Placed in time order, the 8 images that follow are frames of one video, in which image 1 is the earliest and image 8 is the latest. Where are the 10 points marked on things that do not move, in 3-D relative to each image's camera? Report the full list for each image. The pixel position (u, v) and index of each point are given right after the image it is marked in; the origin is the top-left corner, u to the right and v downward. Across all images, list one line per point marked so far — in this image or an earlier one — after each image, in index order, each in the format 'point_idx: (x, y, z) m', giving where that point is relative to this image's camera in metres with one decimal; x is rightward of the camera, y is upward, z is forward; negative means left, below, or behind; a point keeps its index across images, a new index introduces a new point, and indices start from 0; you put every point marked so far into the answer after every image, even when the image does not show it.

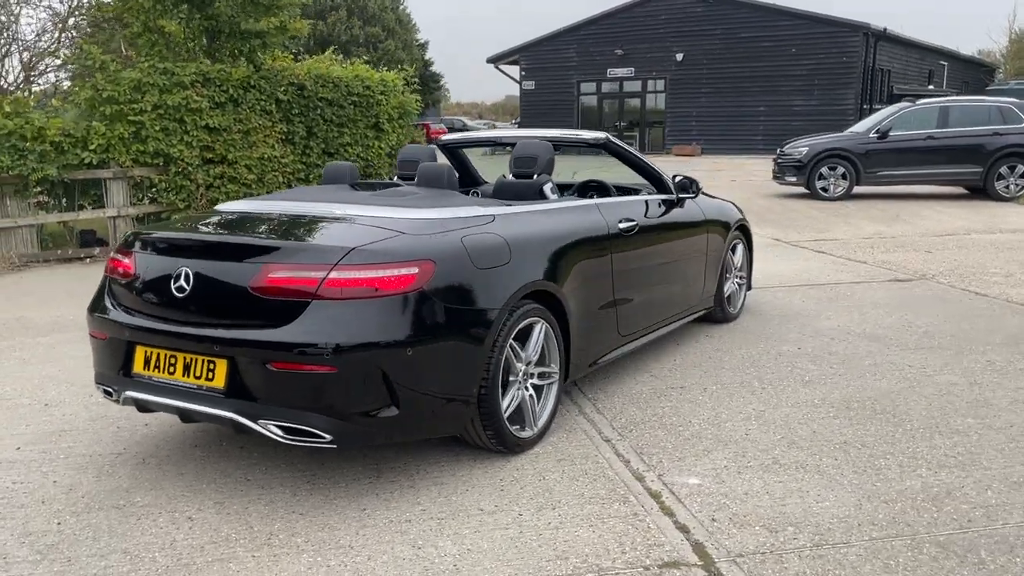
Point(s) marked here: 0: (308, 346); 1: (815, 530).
0: (-0.6, -0.2, +3.2) m
1: (+1.1, -0.9, +3.3) m
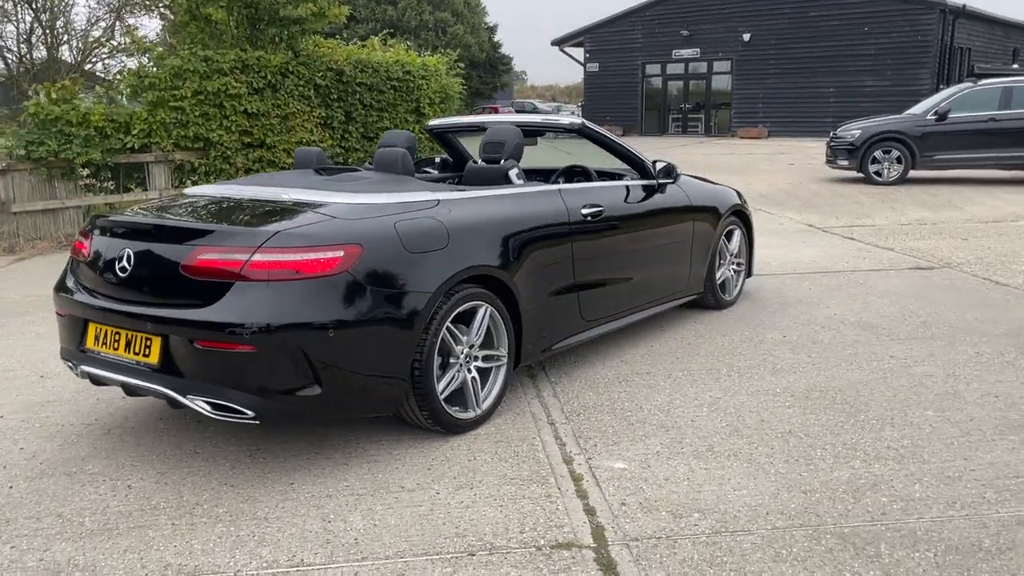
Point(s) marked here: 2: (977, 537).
0: (-1.0, -0.1, +3.4) m
1: (+0.7, -0.8, +3.3) m
2: (+1.6, -0.8, +3.1) m
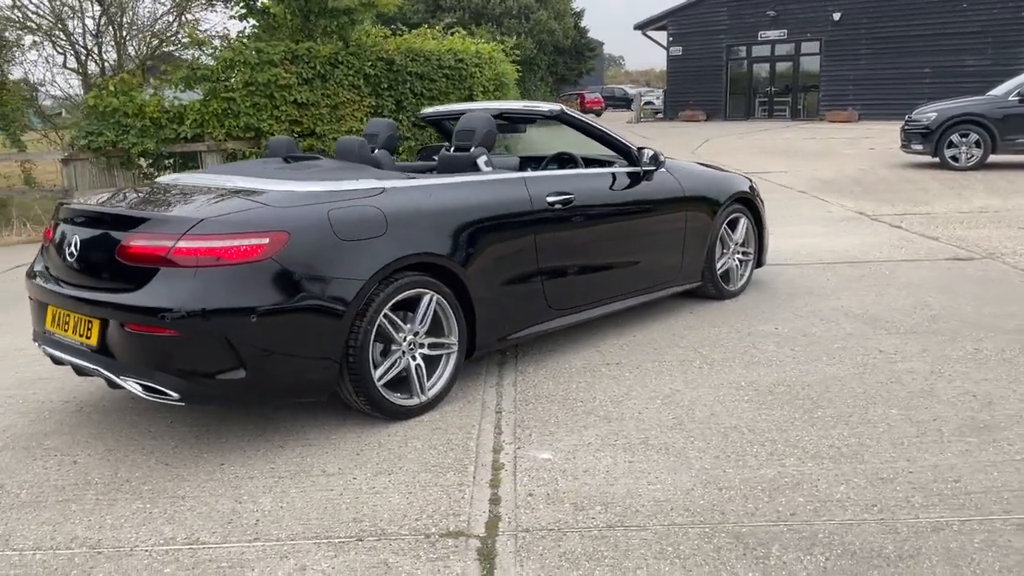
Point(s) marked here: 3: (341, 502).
0: (-1.3, -0.1, +3.5) m
1: (+0.4, -0.8, +3.2) m
2: (+1.2, -0.8, +3.0) m
3: (-0.6, -0.8, +3.4) m
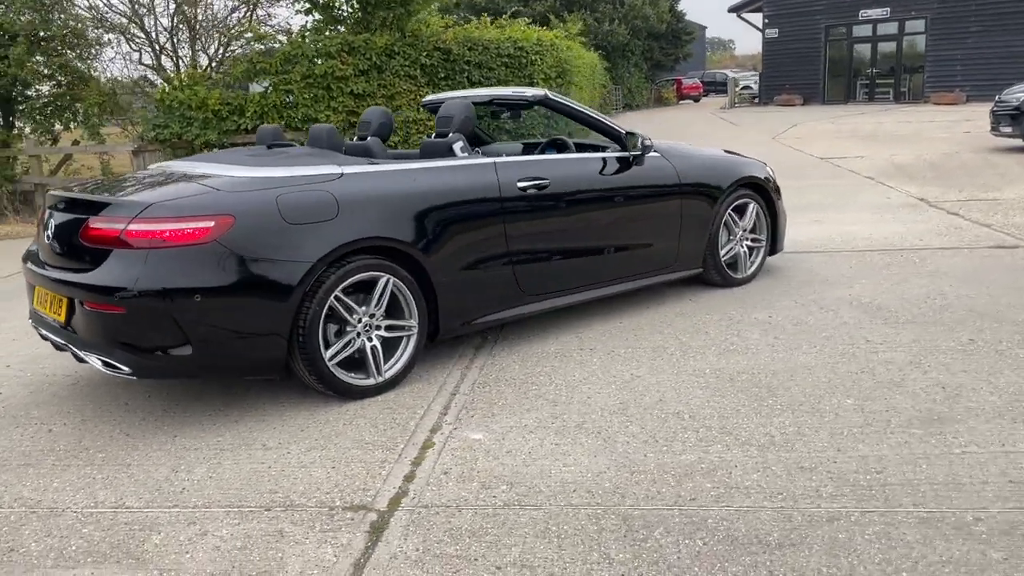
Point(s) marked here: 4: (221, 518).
0: (-1.6, 0.0, +3.7) m
1: (0.0, -0.7, +3.3) m
2: (+0.8, -0.8, +2.9) m
3: (-0.9, -0.7, +3.5) m
4: (-1.0, -0.8, +3.2) m
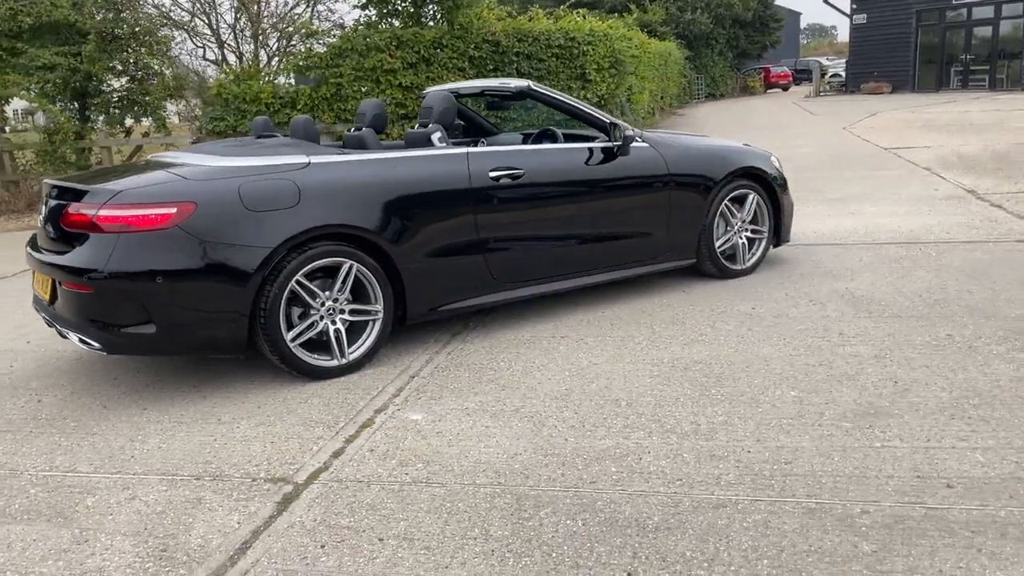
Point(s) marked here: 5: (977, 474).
0: (-1.8, +0.1, +4.0) m
1: (-0.3, -0.7, +3.4) m
2: (+0.4, -0.7, +3.0) m
3: (-1.2, -0.6, +3.7) m
4: (-1.3, -0.7, +3.4) m
5: (+1.6, -0.6, +3.1) m
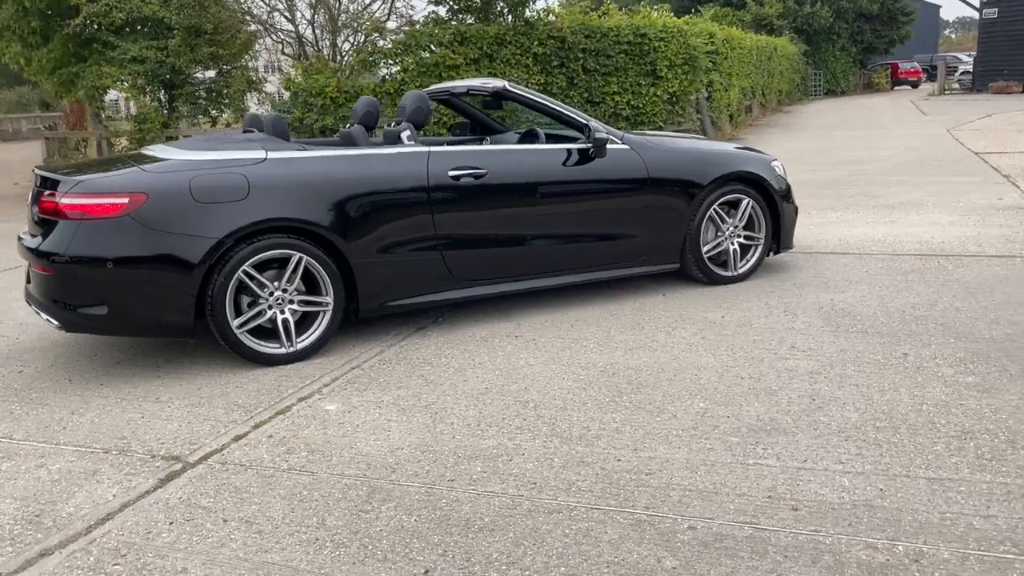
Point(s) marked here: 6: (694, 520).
0: (-2.2, +0.1, +4.3) m
1: (-0.8, -0.7, +3.5) m
2: (-0.1, -0.7, +3.0) m
3: (-1.6, -0.6, +4.0) m
4: (-1.8, -0.7, +3.7) m
5: (+1.0, -0.7, +3.0) m
6: (+0.6, -0.7, +2.9) m
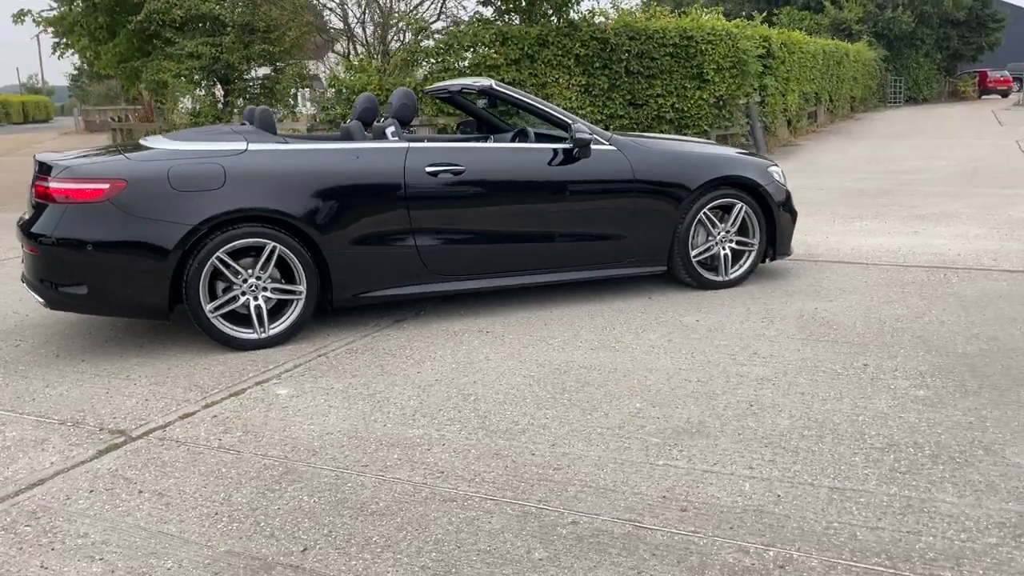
0: (-2.4, +0.3, +4.6) m
1: (-1.1, -0.6, +3.7) m
2: (-0.4, -0.7, +3.1) m
3: (-1.9, -0.5, +4.2) m
4: (-2.1, -0.6, +3.9) m
5: (+0.7, -0.7, +3.0) m
6: (+0.2, -0.7, +2.9) m
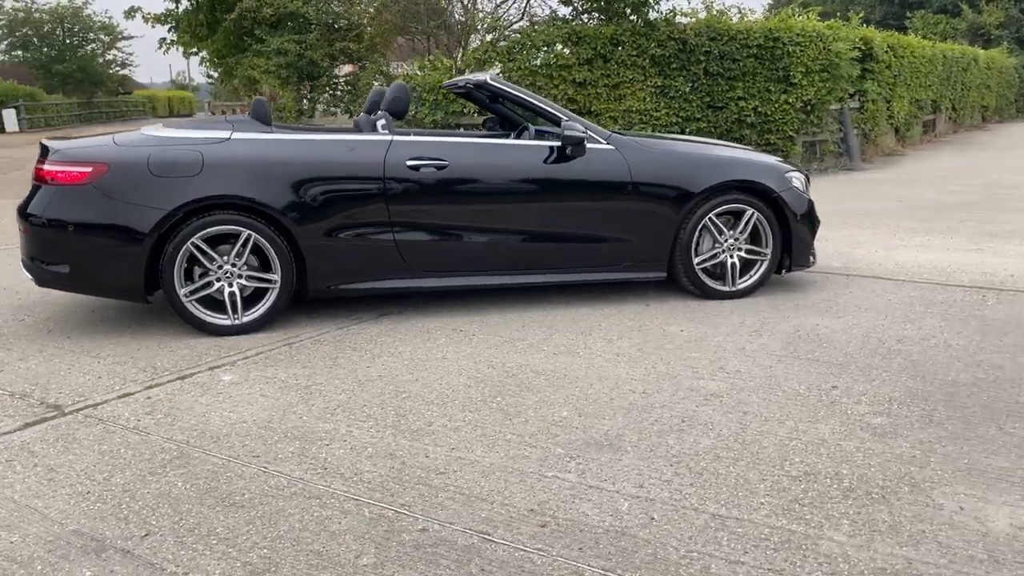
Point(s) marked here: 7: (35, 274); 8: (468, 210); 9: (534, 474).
0: (-2.5, +0.4, +4.8) m
1: (-1.4, -0.5, +3.7) m
2: (-0.9, -0.7, +3.1) m
3: (-2.2, -0.4, +4.4) m
4: (-2.4, -0.5, +4.1) m
5: (+0.2, -0.7, +2.8) m
6: (-0.2, -0.7, +2.8) m
7: (-2.5, +0.1, +4.9) m
8: (-0.4, +0.4, +5.1) m
9: (+0.1, -0.6, +3.1) m
